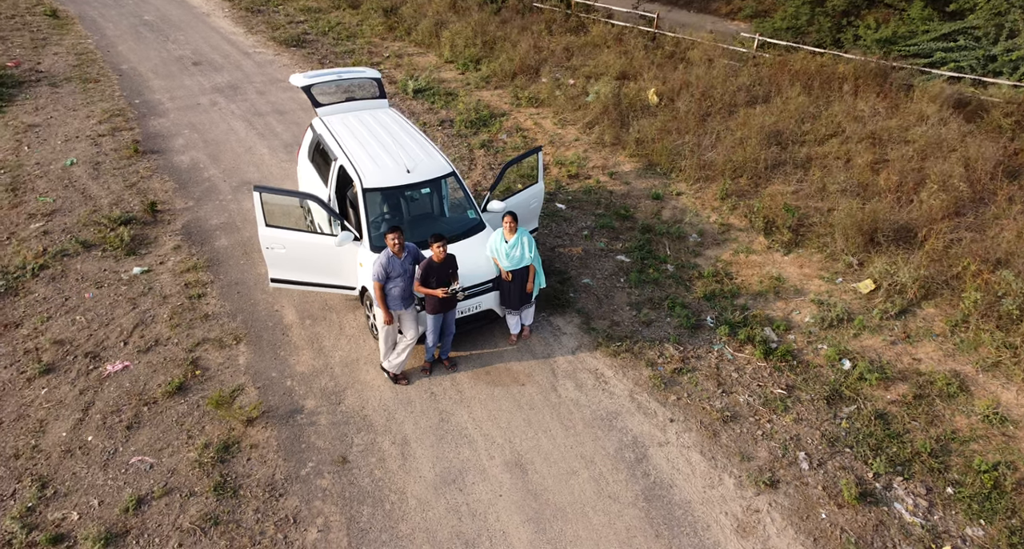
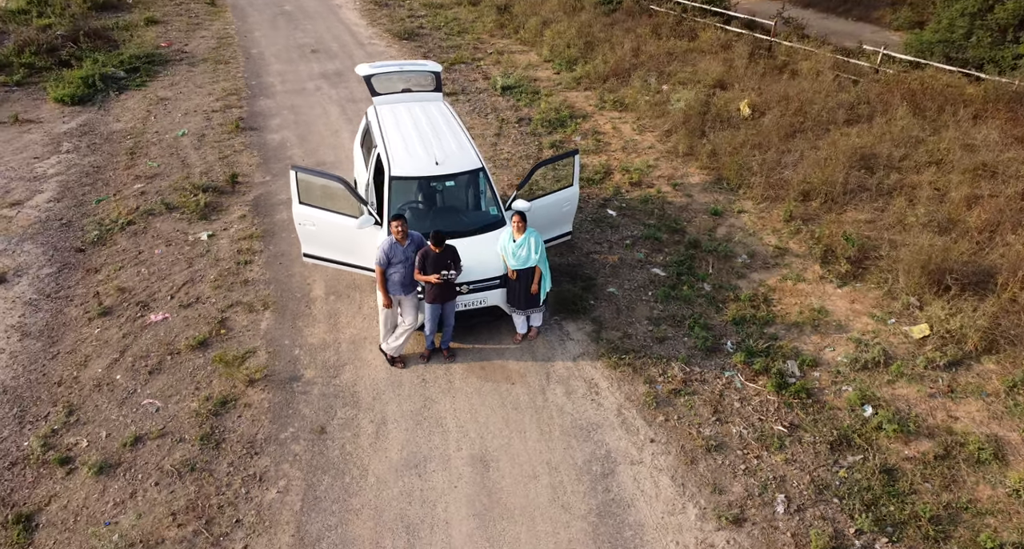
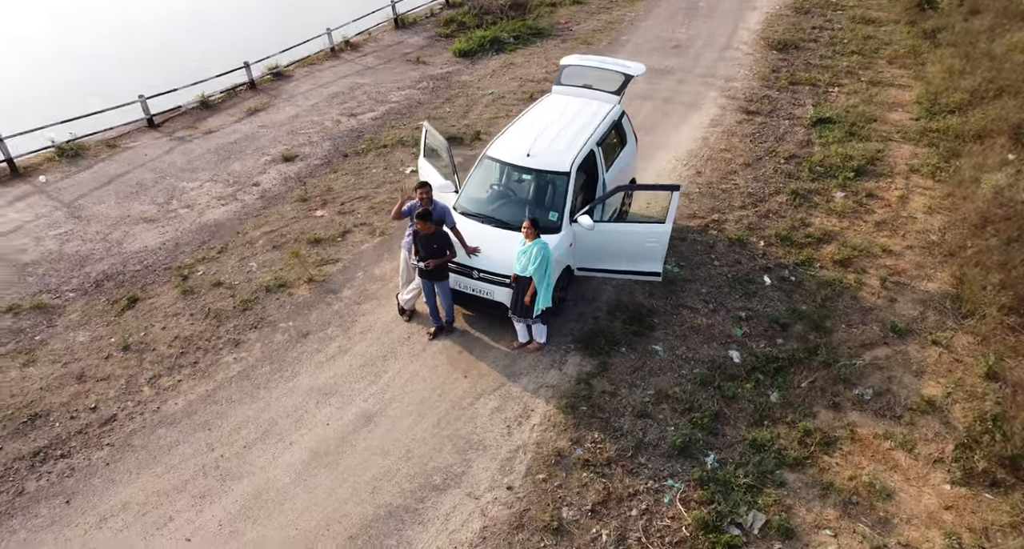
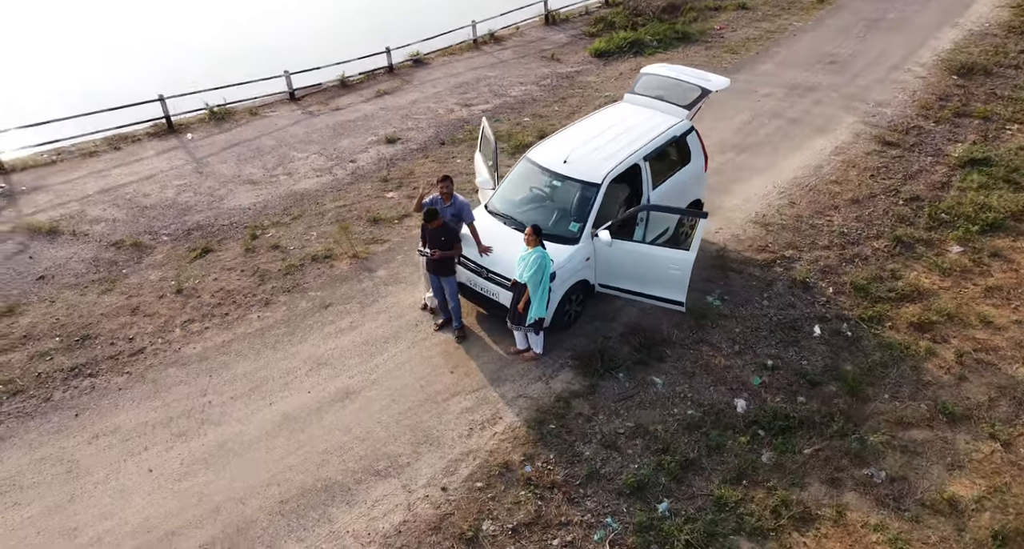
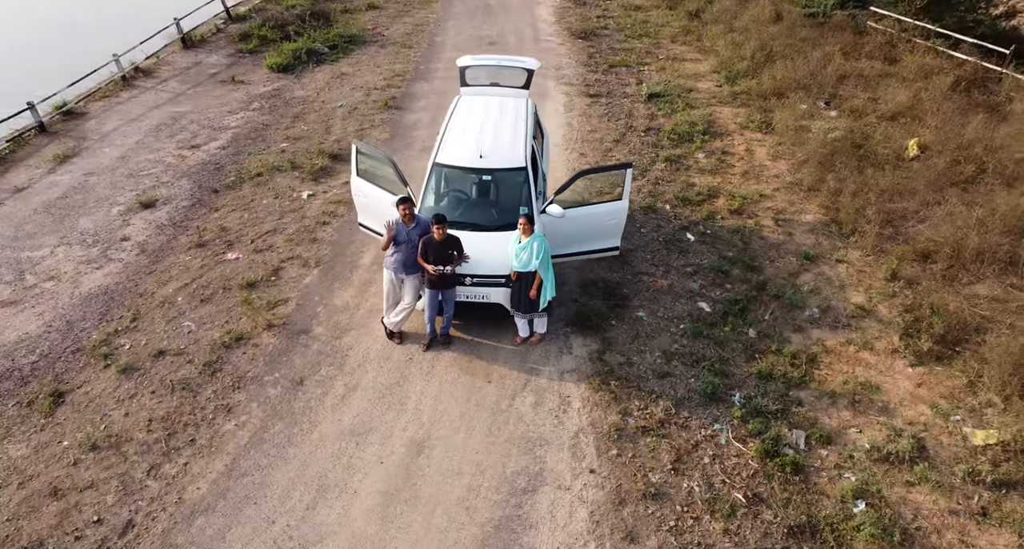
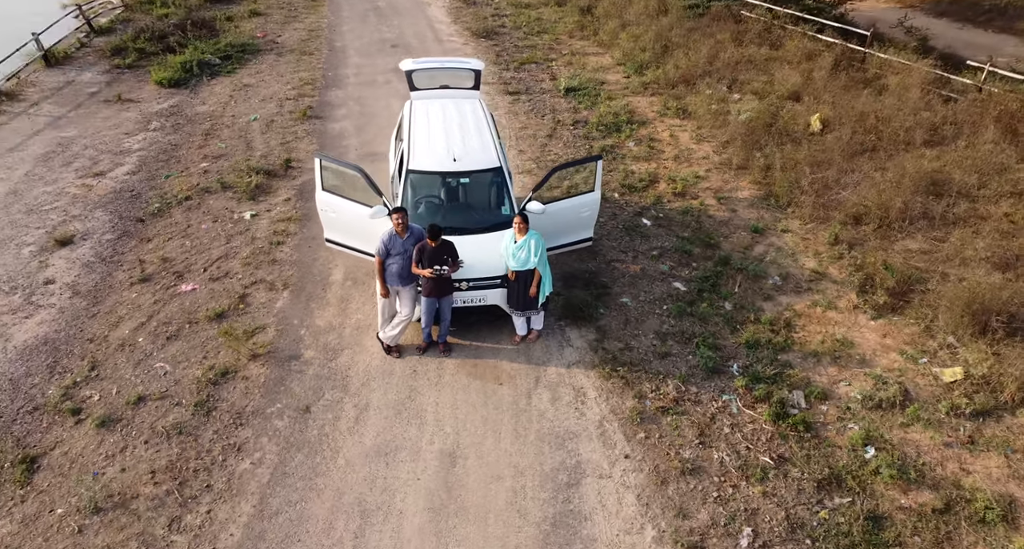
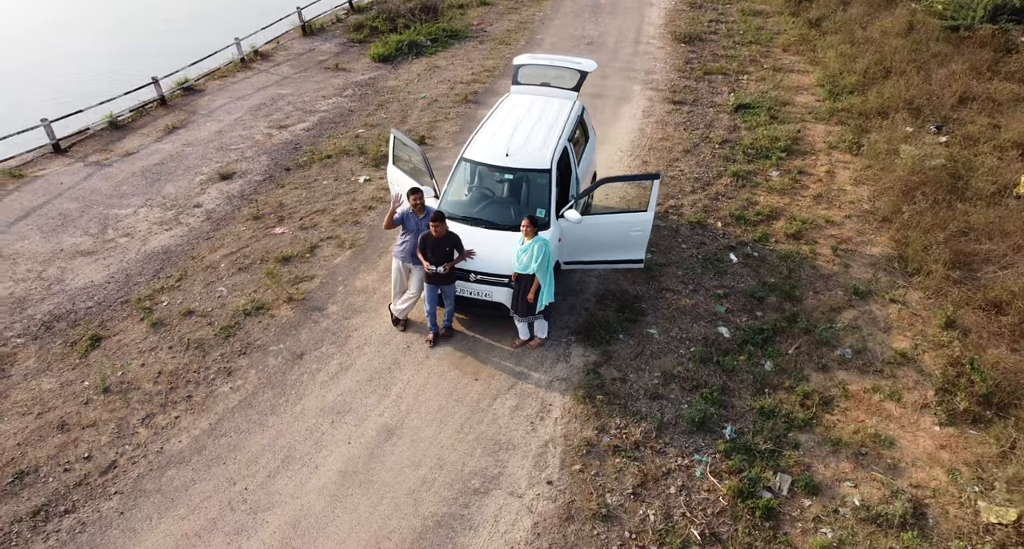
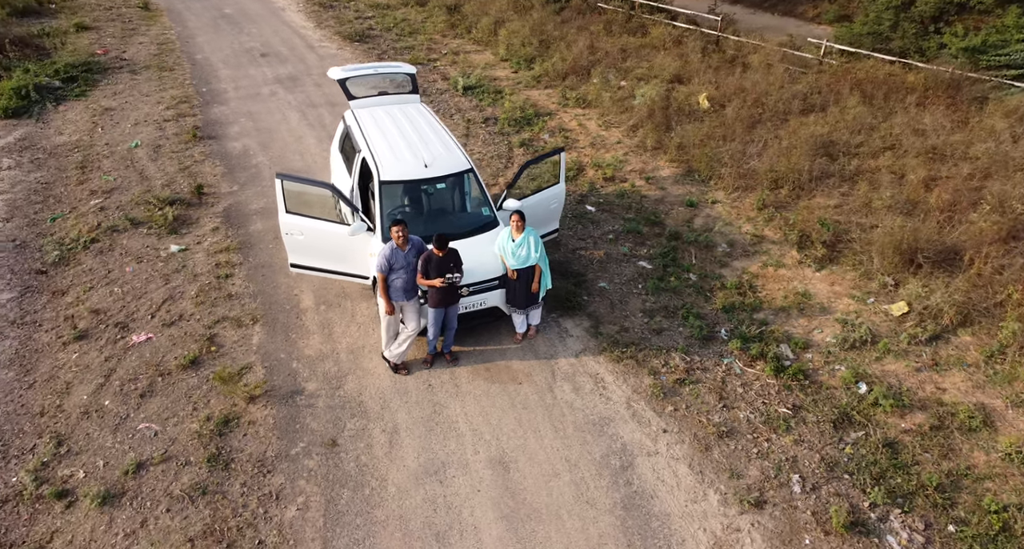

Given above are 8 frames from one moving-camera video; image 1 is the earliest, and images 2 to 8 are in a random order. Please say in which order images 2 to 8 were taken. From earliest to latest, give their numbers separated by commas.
8, 2, 6, 5, 7, 3, 4
